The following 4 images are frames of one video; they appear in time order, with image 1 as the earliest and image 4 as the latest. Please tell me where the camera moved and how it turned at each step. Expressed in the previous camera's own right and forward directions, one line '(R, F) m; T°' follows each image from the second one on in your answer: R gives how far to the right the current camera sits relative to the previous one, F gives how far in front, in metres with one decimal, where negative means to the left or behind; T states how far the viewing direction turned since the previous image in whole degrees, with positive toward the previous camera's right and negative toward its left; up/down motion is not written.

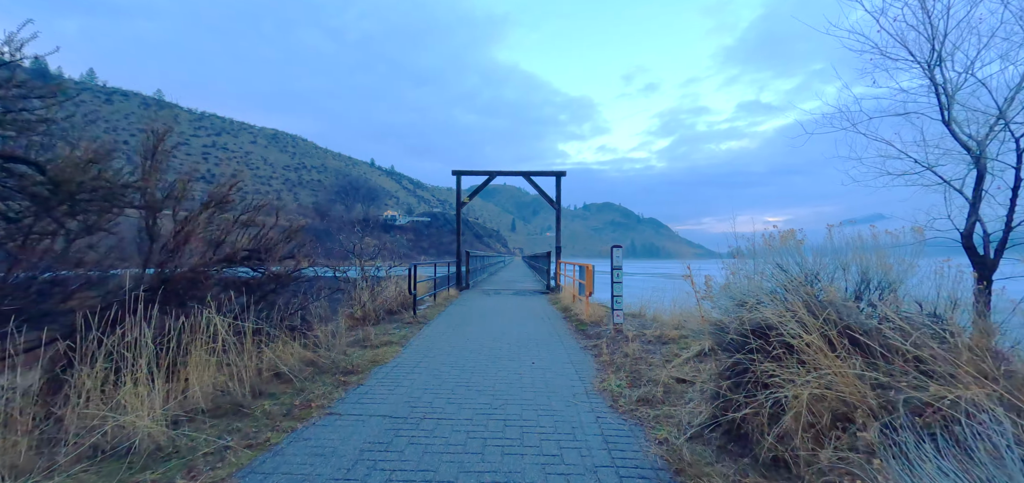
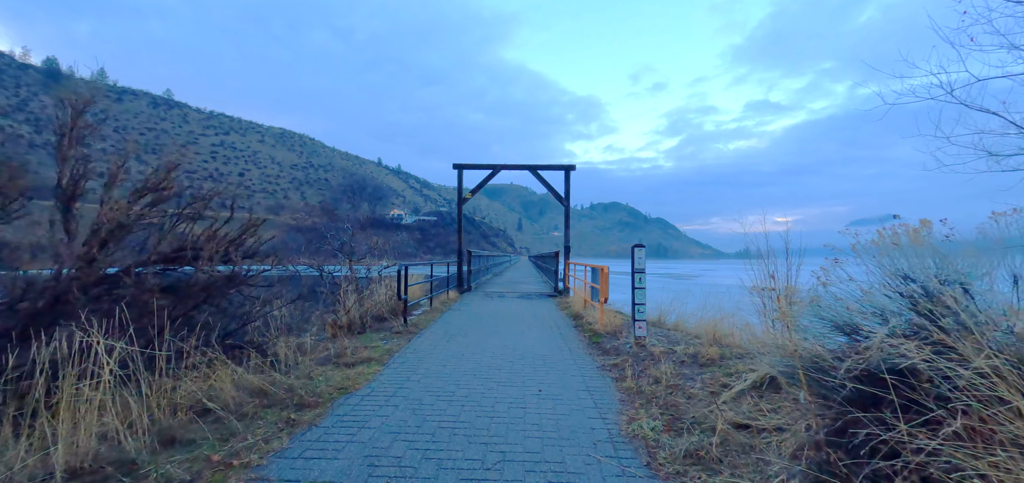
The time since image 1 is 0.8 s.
(0.0, +0.8) m; -1°
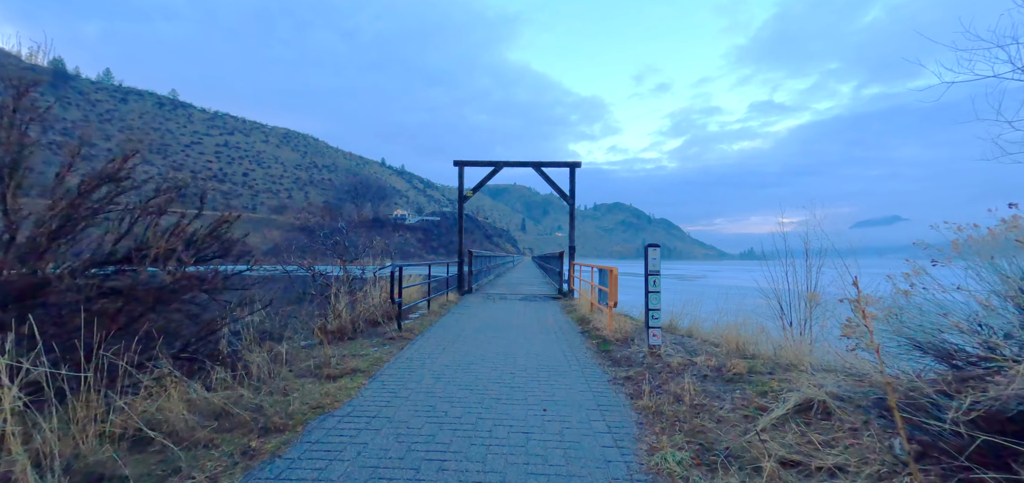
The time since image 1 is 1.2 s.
(0.0, +0.4) m; 0°
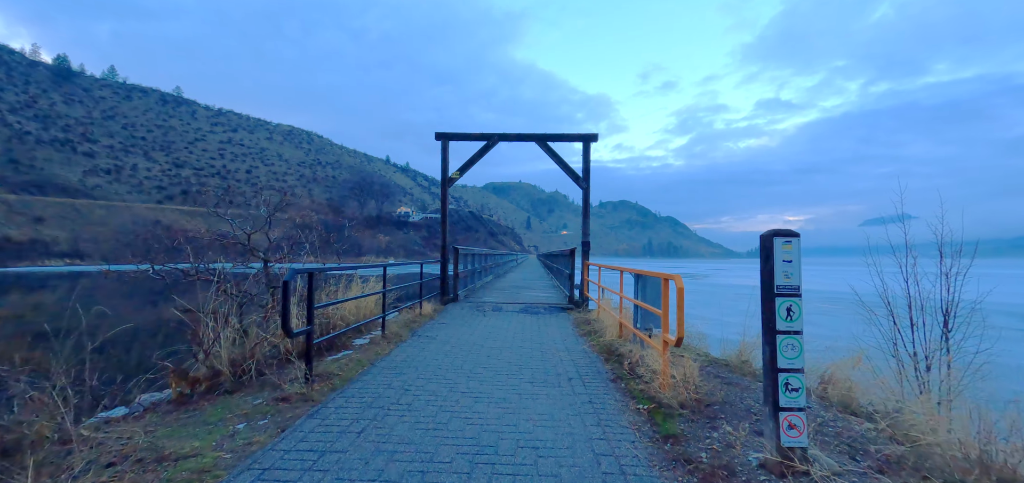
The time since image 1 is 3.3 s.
(+0.1, +2.1) m; -1°
